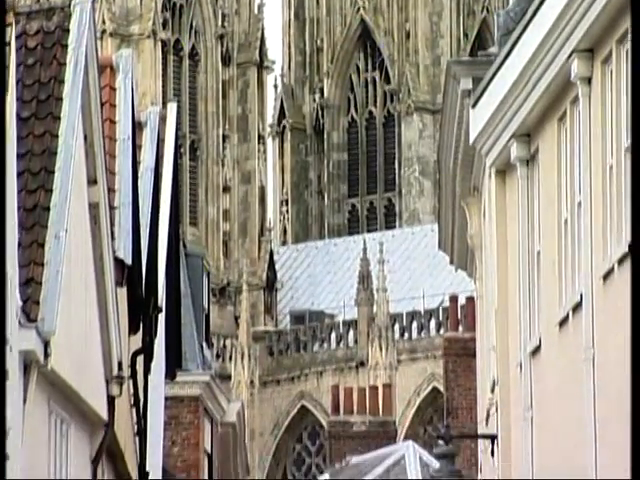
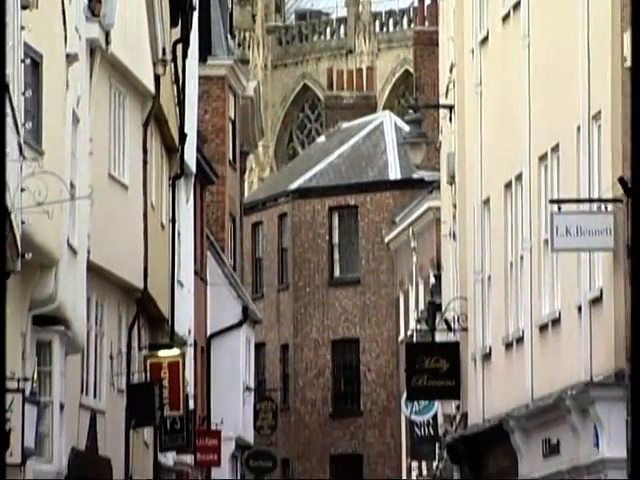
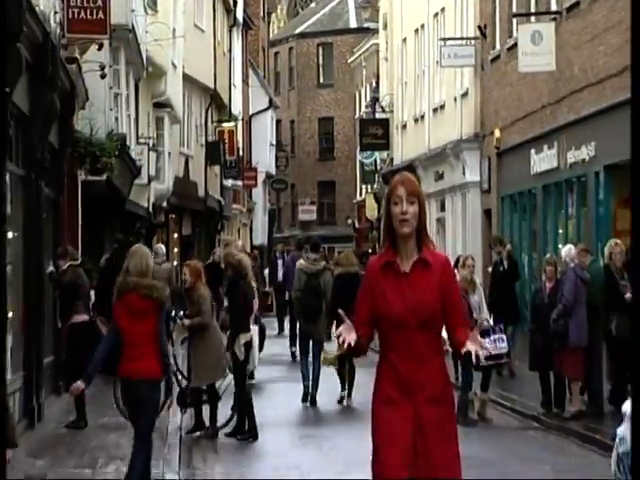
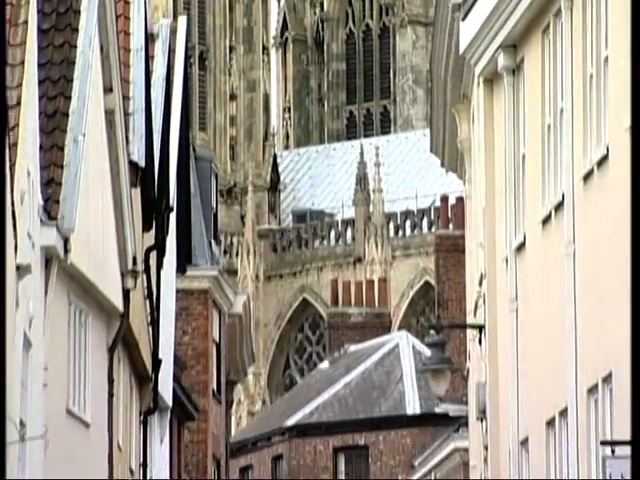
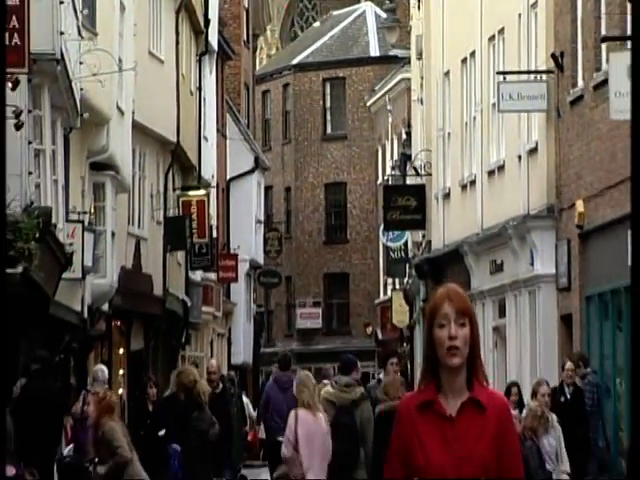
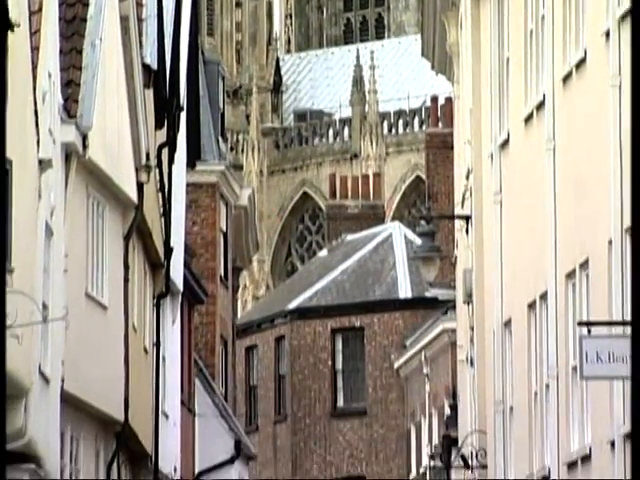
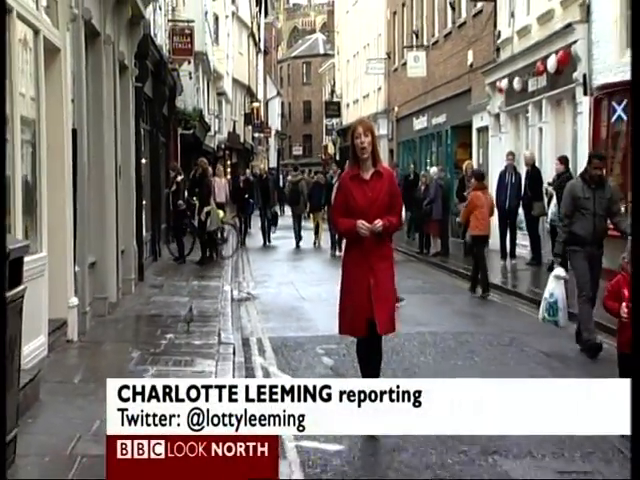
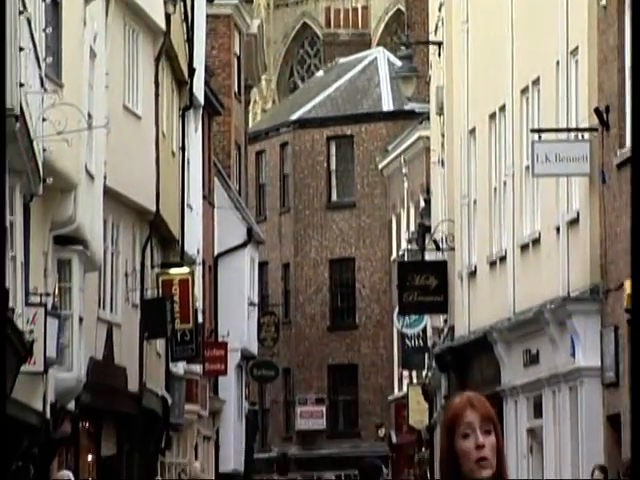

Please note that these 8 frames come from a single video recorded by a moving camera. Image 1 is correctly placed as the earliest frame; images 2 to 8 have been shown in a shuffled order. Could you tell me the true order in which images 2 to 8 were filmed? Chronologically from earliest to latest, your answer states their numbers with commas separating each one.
4, 6, 2, 8, 5, 3, 7
